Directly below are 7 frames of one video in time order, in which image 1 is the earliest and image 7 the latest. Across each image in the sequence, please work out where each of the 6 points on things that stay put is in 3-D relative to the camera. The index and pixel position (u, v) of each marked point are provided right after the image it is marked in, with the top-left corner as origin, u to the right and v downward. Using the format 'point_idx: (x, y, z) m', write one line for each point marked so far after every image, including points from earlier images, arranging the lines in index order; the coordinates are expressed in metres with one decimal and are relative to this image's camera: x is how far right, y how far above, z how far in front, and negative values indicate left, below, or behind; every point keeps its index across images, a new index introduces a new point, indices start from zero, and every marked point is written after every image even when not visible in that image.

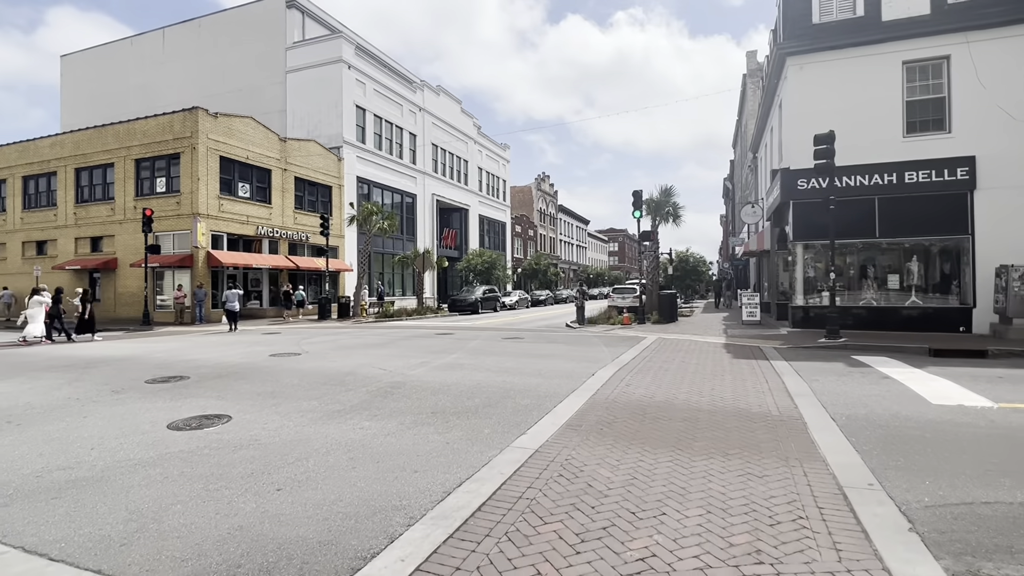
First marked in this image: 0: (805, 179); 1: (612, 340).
0: (+10.1, +3.8, +18.7) m
1: (+3.4, -1.8, +18.1) m
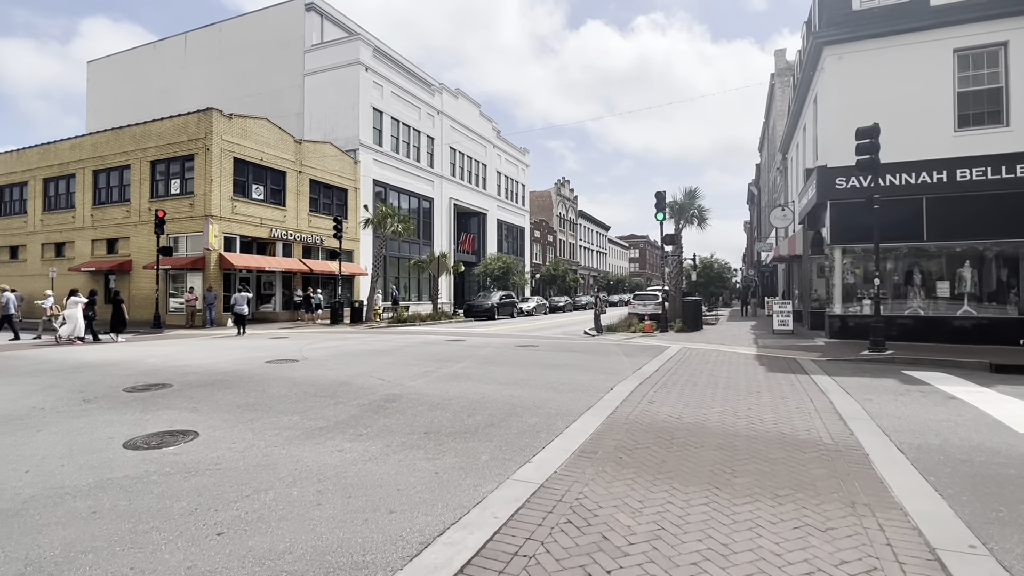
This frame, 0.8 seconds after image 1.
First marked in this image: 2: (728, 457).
0: (+10.6, +3.5, +17.3) m
1: (+3.8, -2.0, +16.9) m
2: (+2.5, -1.9, +6.2) m
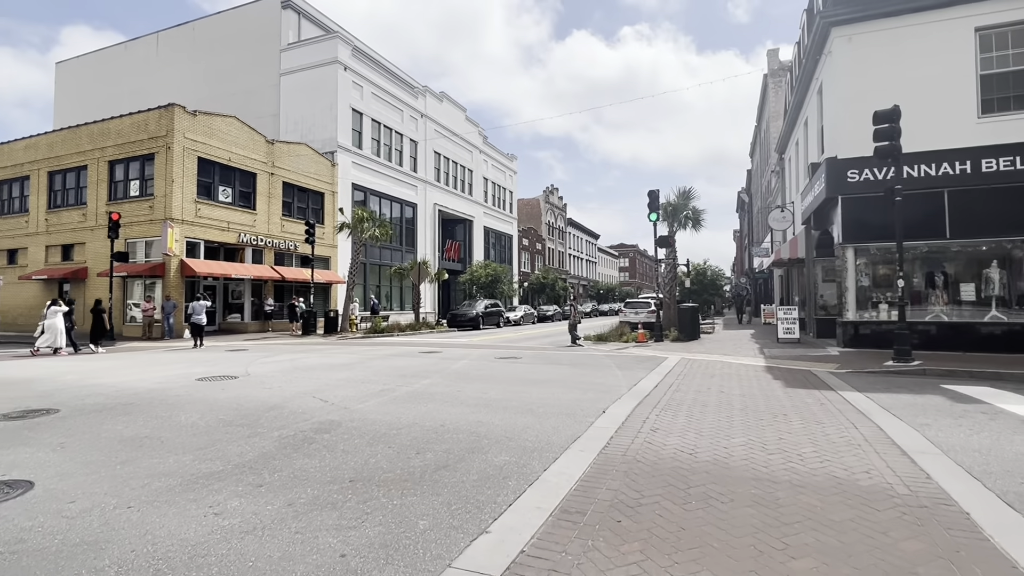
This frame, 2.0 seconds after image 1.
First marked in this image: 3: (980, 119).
0: (+10.0, +3.4, +15.7) m
1: (+3.2, -2.1, +15.0) m
2: (+2.1, -1.9, +4.3) m
3: (+12.8, +4.6, +14.7) m
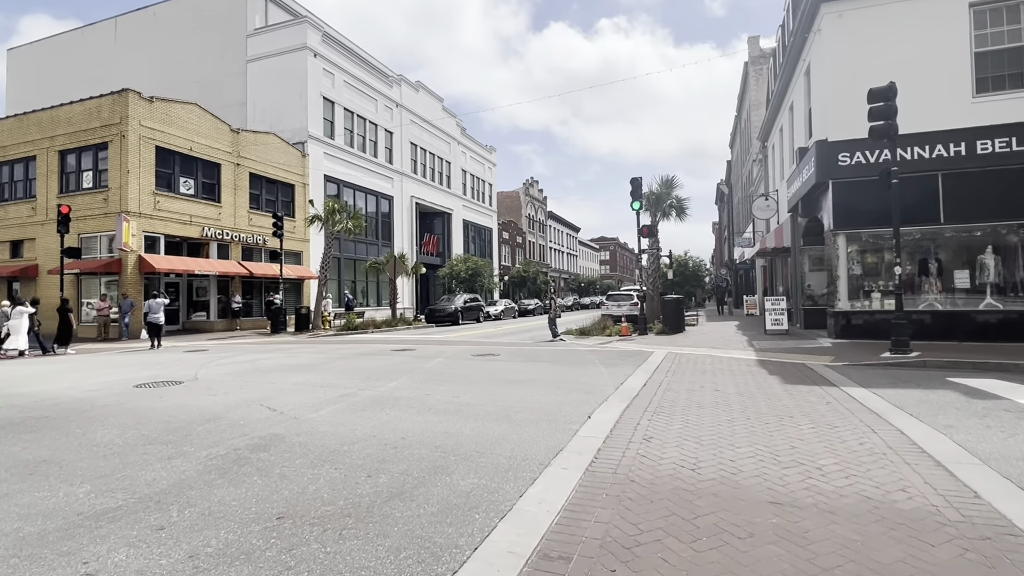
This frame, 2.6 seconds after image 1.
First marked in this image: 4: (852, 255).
0: (+9.3, +3.7, +15.0) m
1: (+2.6, -1.8, +14.2) m
2: (+1.8, -1.7, +3.4) m
3: (+12.2, +5.0, +14.1) m
4: (+9.8, +1.0, +15.5) m
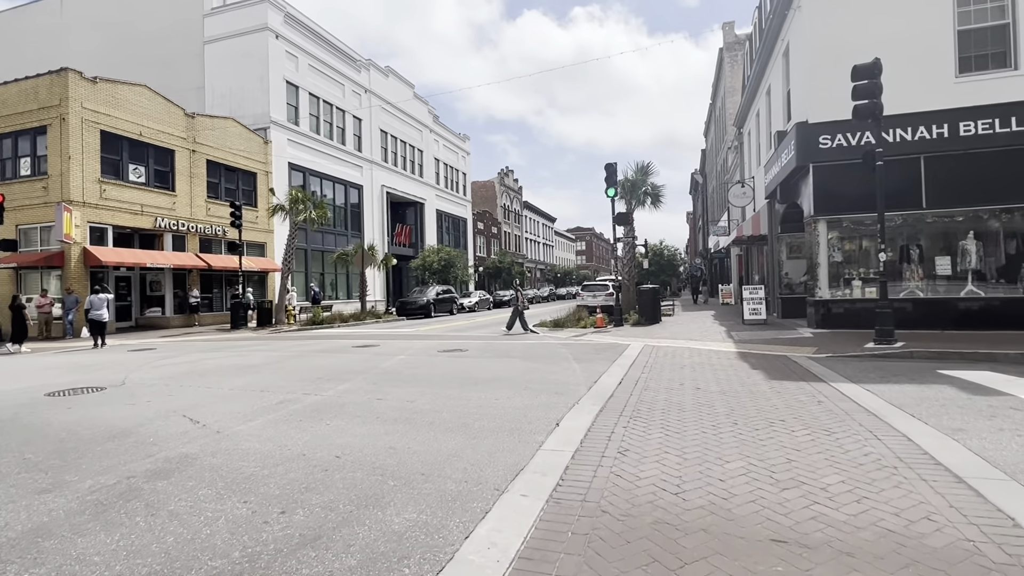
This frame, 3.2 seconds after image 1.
0: (+8.4, +4.1, +14.4) m
1: (+1.8, -1.6, +13.4) m
2: (+1.5, -1.7, +2.6) m
3: (+11.3, +5.3, +13.6) m
4: (+8.9, +1.3, +15.0) m
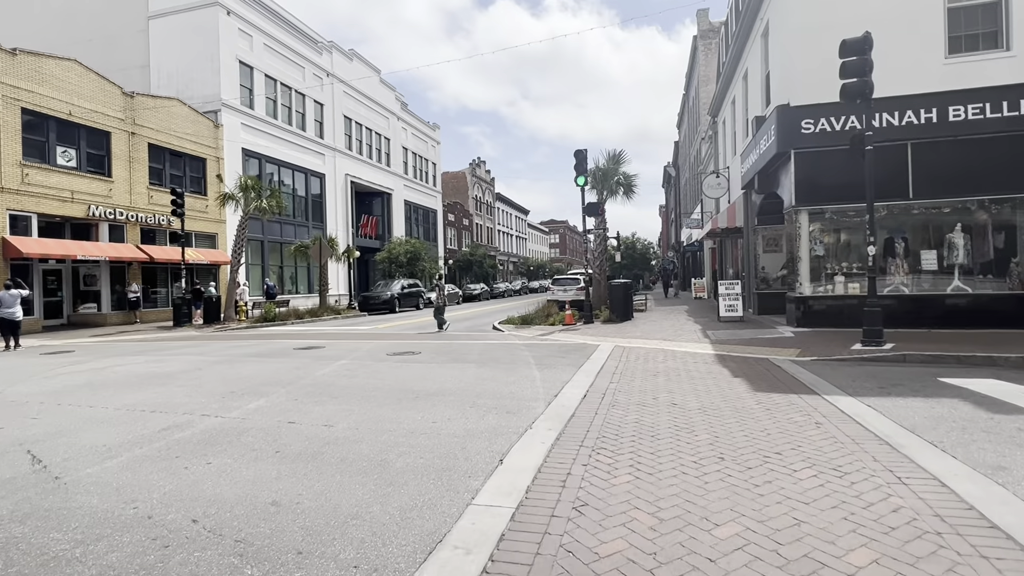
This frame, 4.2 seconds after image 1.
0: (+7.4, +4.2, +13.4) m
1: (+0.8, -1.5, +12.1) m
2: (+1.1, -1.7, +1.3) m
3: (+10.3, +5.4, +12.7) m
4: (+7.8, +1.4, +14.0) m
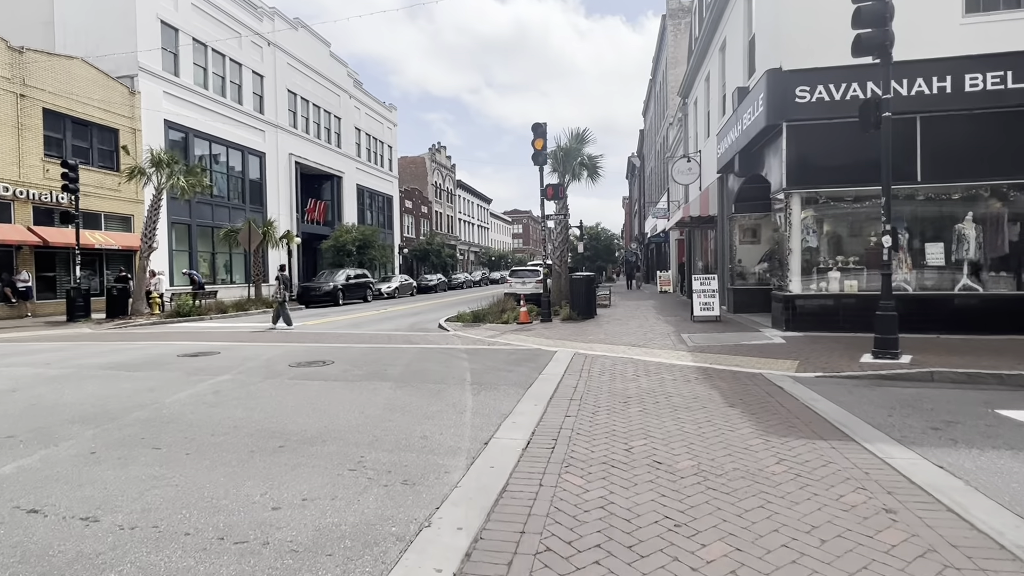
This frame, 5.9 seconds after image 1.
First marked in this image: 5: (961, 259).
0: (+6.2, +4.2, +11.3) m
1: (-0.3, -1.4, +9.7) m
2: (+0.6, -1.9, -1.0) m
3: (+9.1, +5.4, +10.8) m
4: (+6.5, +1.5, +12.0) m
5: (+9.5, +0.6, +11.4) m
